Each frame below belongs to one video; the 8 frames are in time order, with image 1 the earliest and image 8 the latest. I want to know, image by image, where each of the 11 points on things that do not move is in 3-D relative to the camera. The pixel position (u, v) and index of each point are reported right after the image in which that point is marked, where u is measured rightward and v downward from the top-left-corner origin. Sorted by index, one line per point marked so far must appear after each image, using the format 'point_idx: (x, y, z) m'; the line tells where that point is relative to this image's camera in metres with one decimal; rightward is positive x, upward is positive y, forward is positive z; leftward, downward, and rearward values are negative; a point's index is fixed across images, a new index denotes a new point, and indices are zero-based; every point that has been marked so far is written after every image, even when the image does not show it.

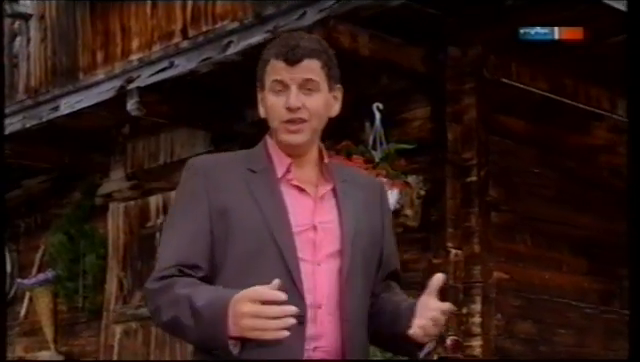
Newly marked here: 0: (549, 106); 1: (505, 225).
0: (+1.3, +0.4, +5.9) m
1: (+1.0, -0.2, +5.5) m
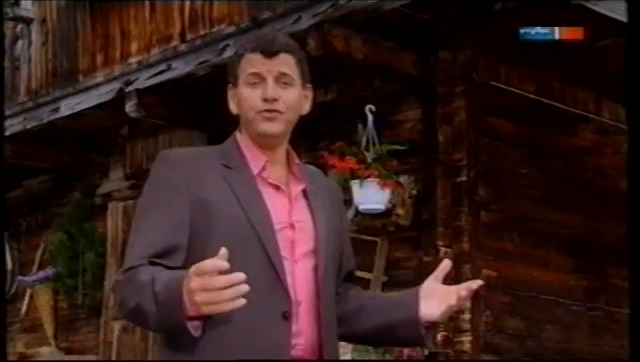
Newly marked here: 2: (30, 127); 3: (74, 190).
0: (+1.3, +0.4, +6.0) m
1: (+1.0, -0.2, +5.7) m
2: (-1.8, +0.3, +6.5) m
3: (-1.8, -0.1, +7.4) m
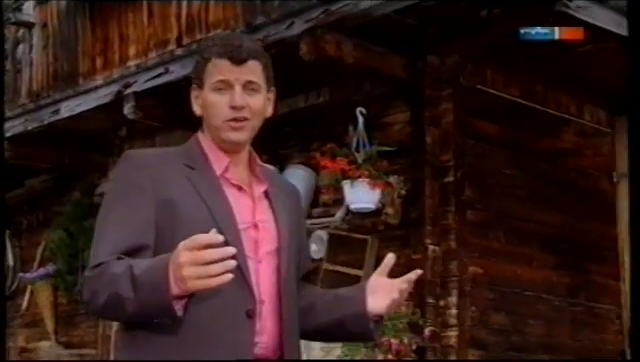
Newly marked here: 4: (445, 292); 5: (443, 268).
0: (+1.2, +0.4, +6.2) m
1: (+0.9, -0.2, +5.9) m
2: (-1.9, +0.3, +6.7) m
3: (-1.8, -0.1, +7.6) m
4: (+0.7, -0.6, +5.6) m
5: (+0.7, -0.5, +5.7) m
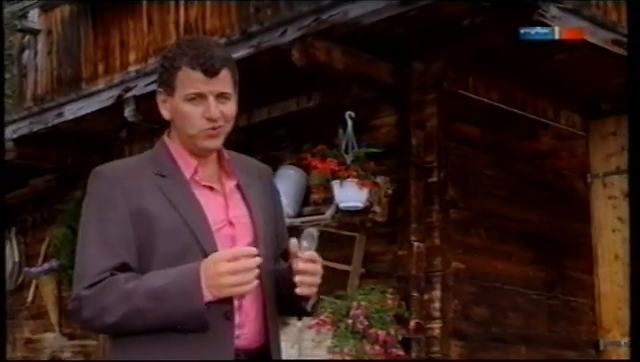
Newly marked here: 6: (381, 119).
0: (+1.2, +0.4, +6.6) m
1: (+0.9, -0.2, +6.2) m
2: (-2.0, +0.3, +7.1) m
3: (-1.9, -0.1, +7.9) m
4: (+0.7, -0.6, +5.9) m
5: (+0.6, -0.5, +6.0) m
6: (+0.4, +0.4, +6.4) m
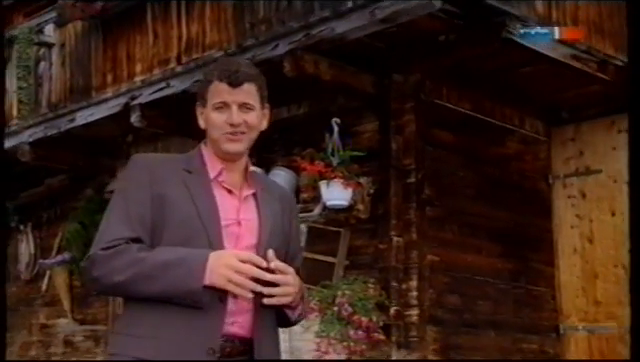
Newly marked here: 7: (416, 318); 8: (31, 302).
0: (+1.1, +0.4, +7.3) m
1: (+0.8, -0.3, +6.9) m
2: (-2.0, +0.4, +7.8) m
3: (-2.0, -0.1, +8.6) m
4: (+0.6, -0.6, +6.6) m
5: (+0.6, -0.5, +6.7) m
6: (+0.3, +0.4, +7.1) m
7: (+0.6, -0.9, +6.6) m
8: (-2.5, -1.0, +9.0) m
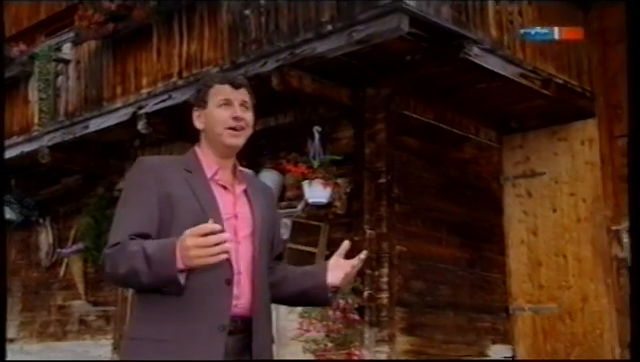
0: (+0.9, +0.4, +8.4) m
1: (+0.7, -0.3, +8.0) m
2: (-2.2, +0.4, +8.8) m
3: (-2.1, 0.0, +9.7) m
4: (+0.4, -0.6, +7.7) m
5: (+0.4, -0.5, +7.8) m
6: (+0.2, +0.4, +8.2) m
7: (+0.5, -0.9, +7.7) m
8: (-2.7, -1.0, +10.1) m
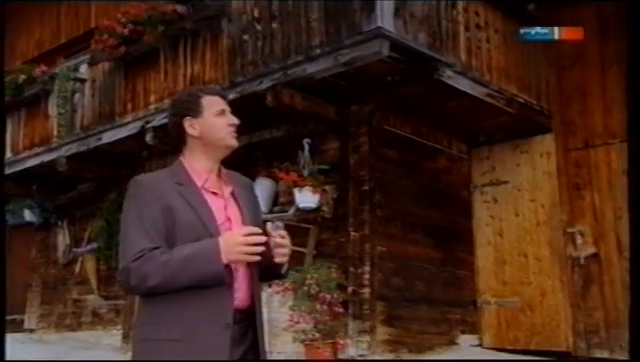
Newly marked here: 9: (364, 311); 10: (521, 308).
0: (+0.9, +0.3, +9.4) m
1: (+0.6, -0.3, +9.0) m
2: (-2.3, +0.3, +9.8) m
3: (-2.2, -0.1, +10.7) m
4: (+0.3, -0.7, +8.7) m
5: (+0.3, -0.6, +8.8) m
6: (+0.1, +0.3, +9.2) m
7: (+0.4, -0.9, +8.7) m
8: (-2.8, -1.1, +11.1) m
9: (+0.4, -1.1, +8.5) m
10: (+1.8, -1.2, +9.2) m
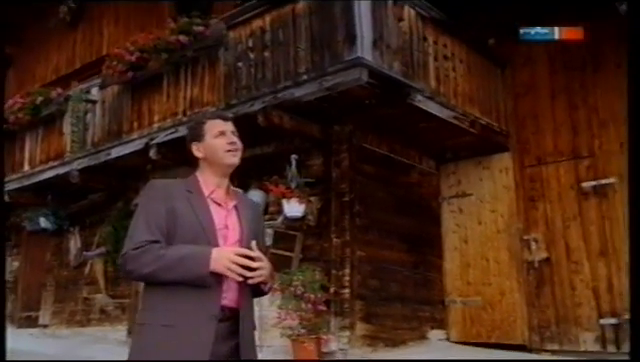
0: (+0.7, +0.2, +10.6) m
1: (+0.4, -0.4, +10.2) m
2: (-2.4, +0.2, +11.0) m
3: (-2.4, -0.2, +11.8) m
4: (+0.2, -0.8, +9.8) m
5: (+0.2, -0.7, +10.0) m
6: (-0.1, +0.2, +10.4) m
7: (+0.2, -1.1, +9.9) m
8: (-3.0, -1.2, +12.2) m
9: (+0.2, -1.2, +9.6) m
10: (+1.7, -1.3, +10.4) m
